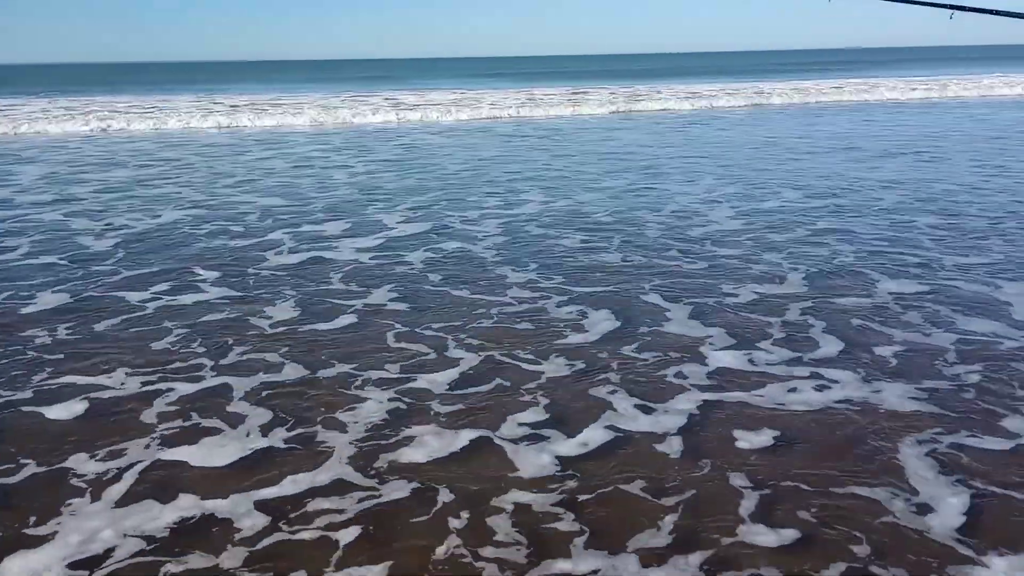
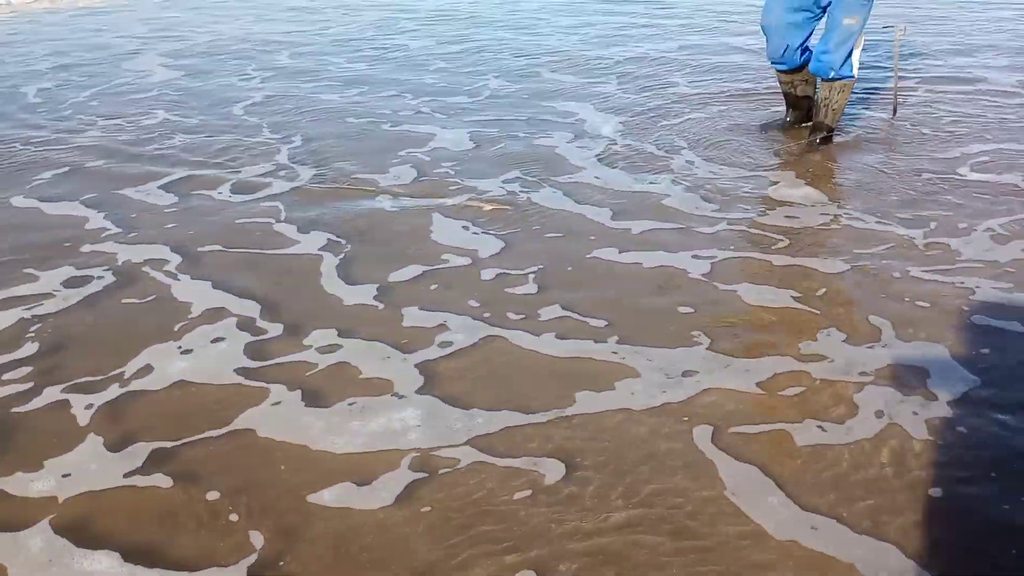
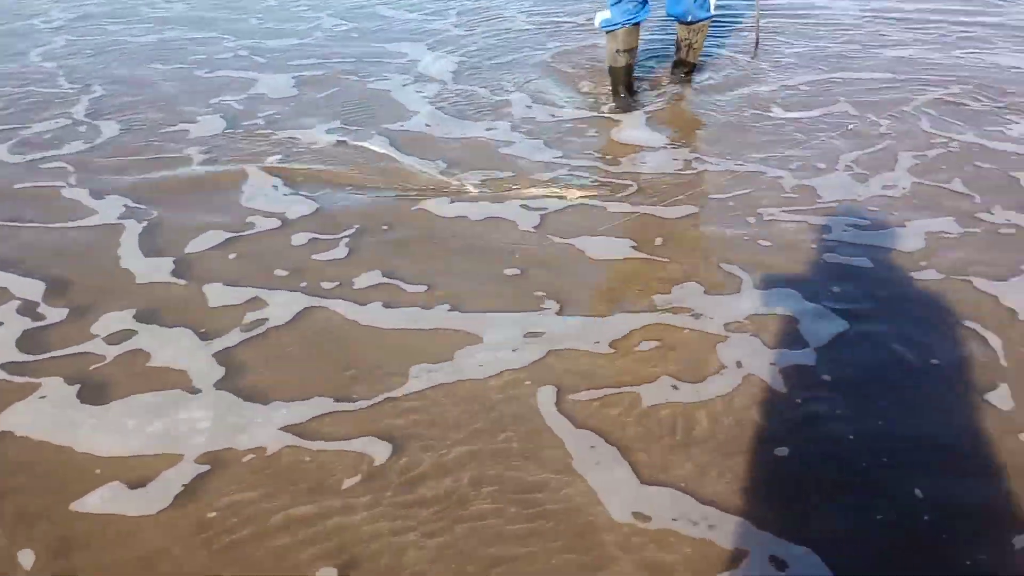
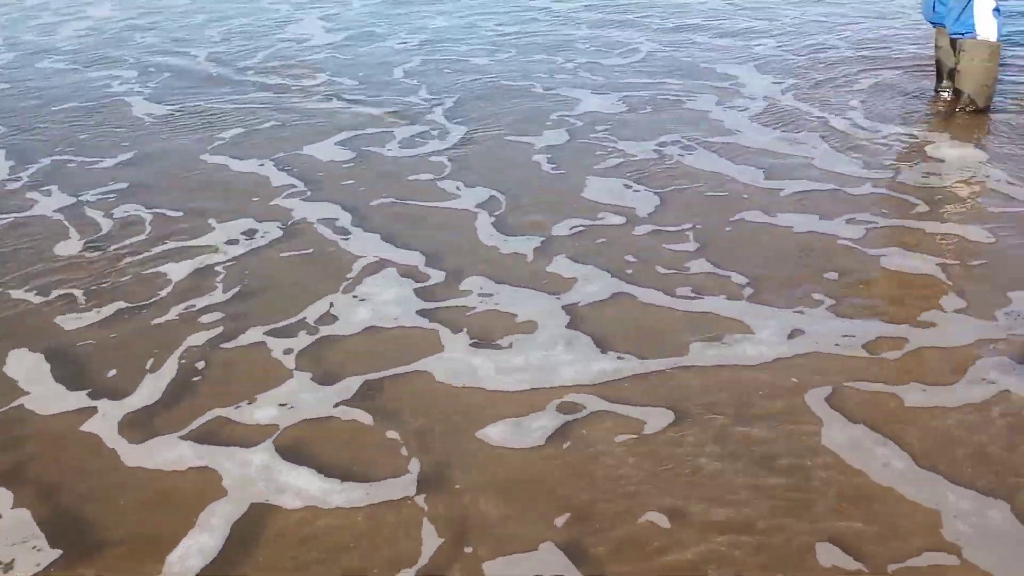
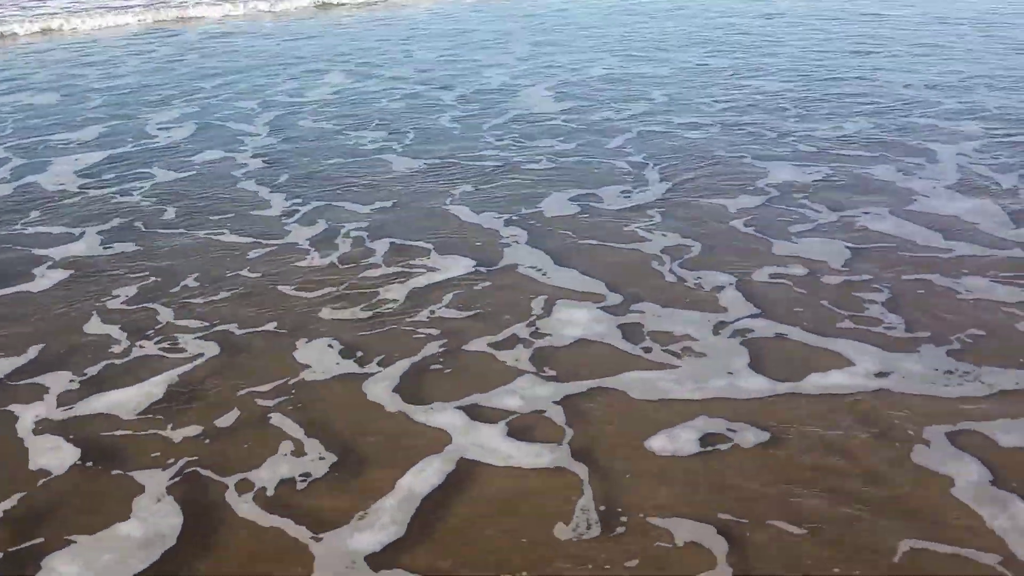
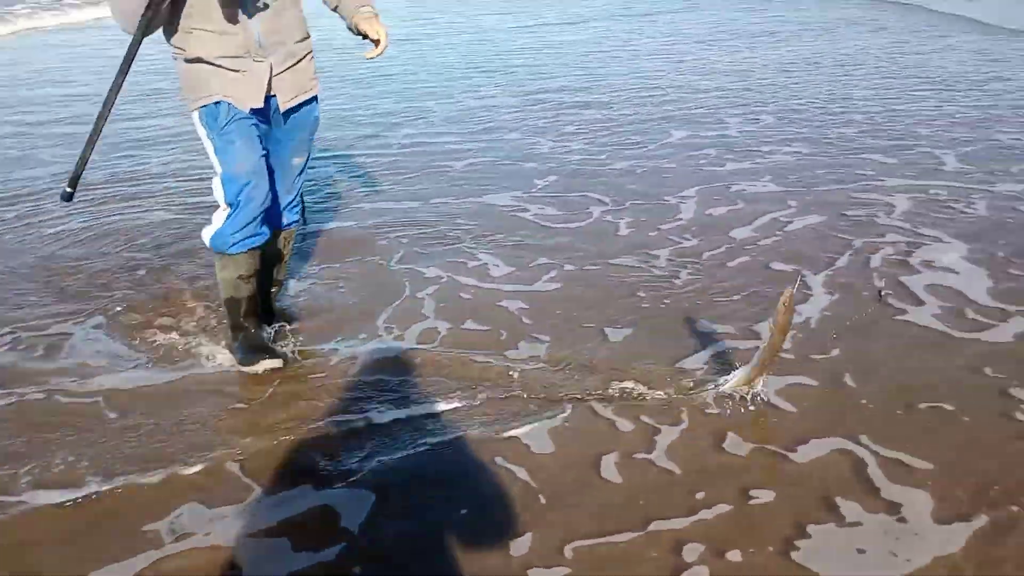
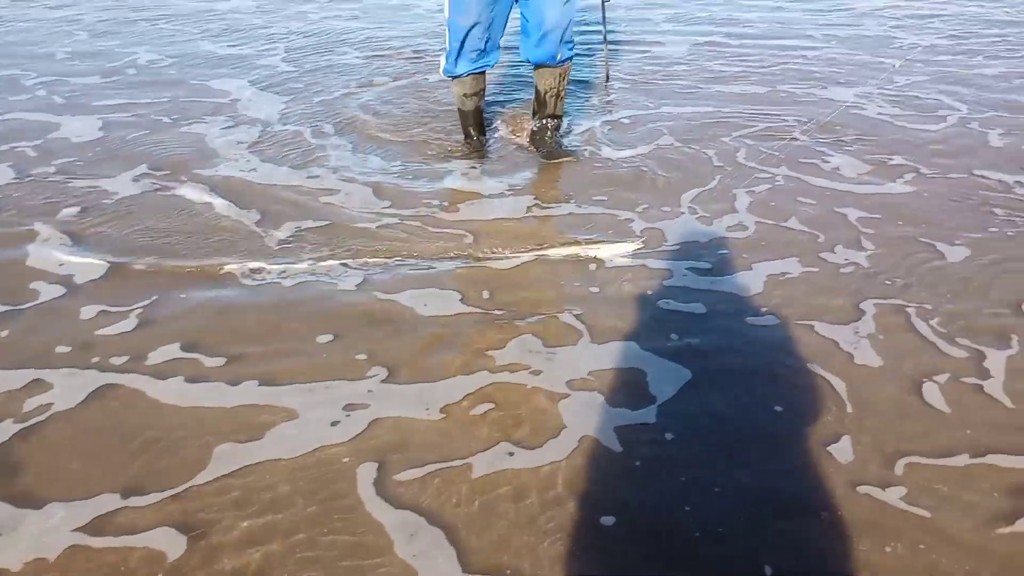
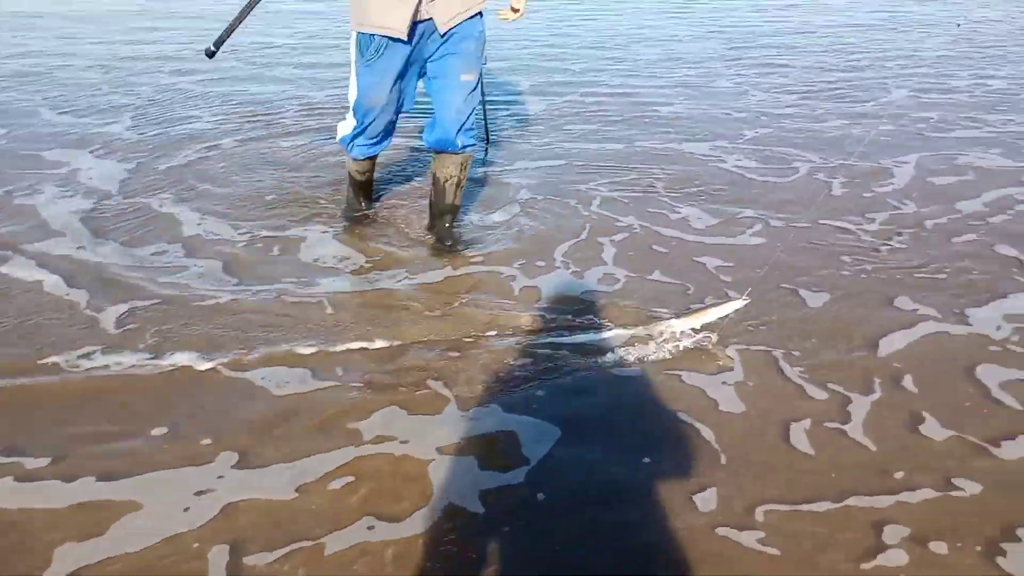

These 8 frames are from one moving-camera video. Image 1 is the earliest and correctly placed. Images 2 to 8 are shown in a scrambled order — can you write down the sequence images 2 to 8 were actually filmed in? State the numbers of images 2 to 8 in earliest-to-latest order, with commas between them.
5, 4, 2, 3, 7, 8, 6
